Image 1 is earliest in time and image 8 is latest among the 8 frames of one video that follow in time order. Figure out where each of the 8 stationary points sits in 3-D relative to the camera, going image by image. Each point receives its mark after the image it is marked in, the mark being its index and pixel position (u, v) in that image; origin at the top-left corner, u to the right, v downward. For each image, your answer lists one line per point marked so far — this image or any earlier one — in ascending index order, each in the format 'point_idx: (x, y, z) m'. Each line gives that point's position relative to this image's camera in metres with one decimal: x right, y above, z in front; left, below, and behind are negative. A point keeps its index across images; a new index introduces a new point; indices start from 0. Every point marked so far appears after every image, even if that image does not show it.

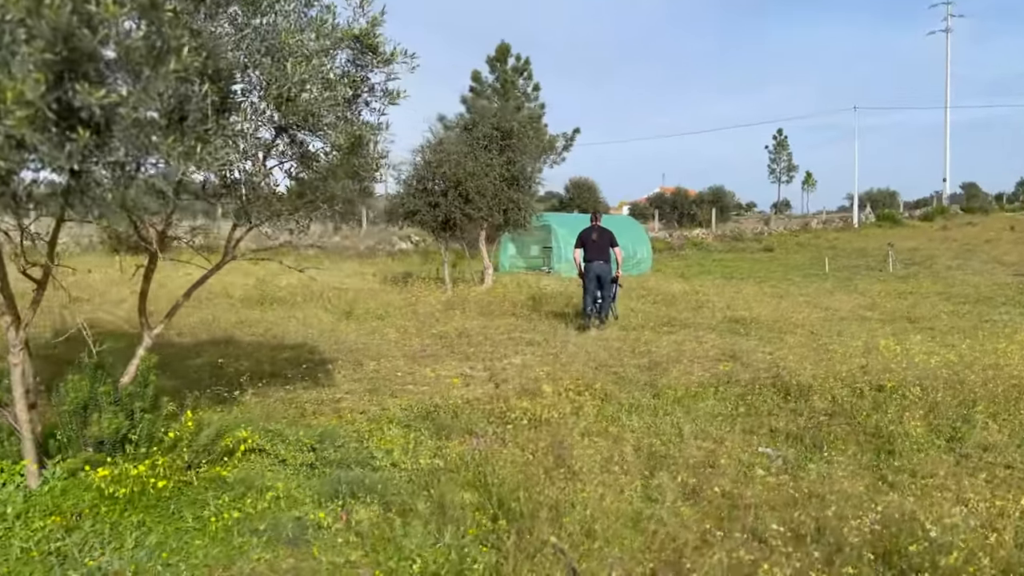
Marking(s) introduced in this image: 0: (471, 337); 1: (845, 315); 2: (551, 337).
0: (-0.5, -0.6, +11.0) m
1: (+6.0, -0.5, +16.3) m
2: (+0.5, -0.6, +11.4) m
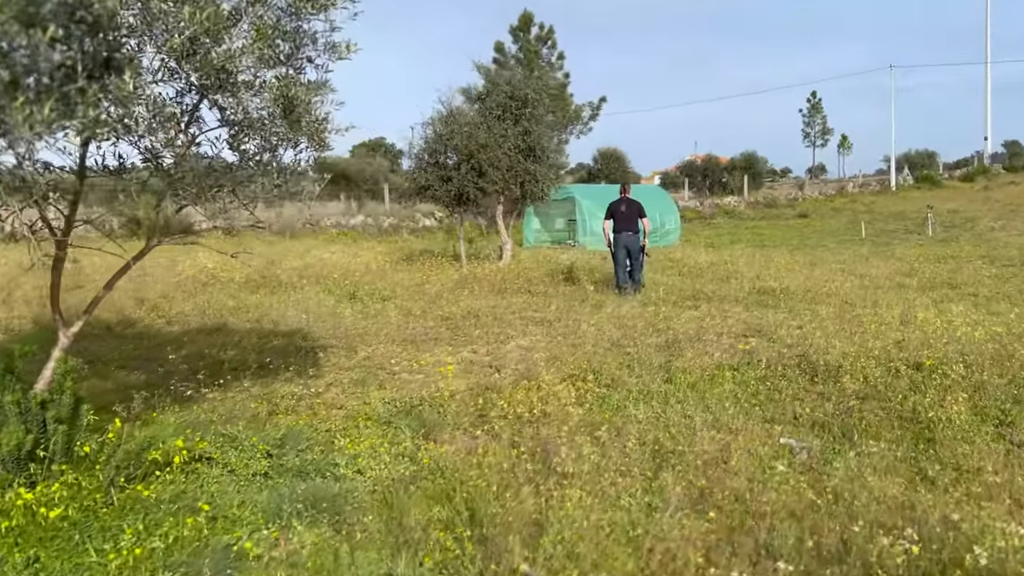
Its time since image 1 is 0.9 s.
0: (-0.4, -0.3, +10.3) m
1: (+6.3, +0.1, +15.5) m
2: (+0.6, -0.3, +10.8) m
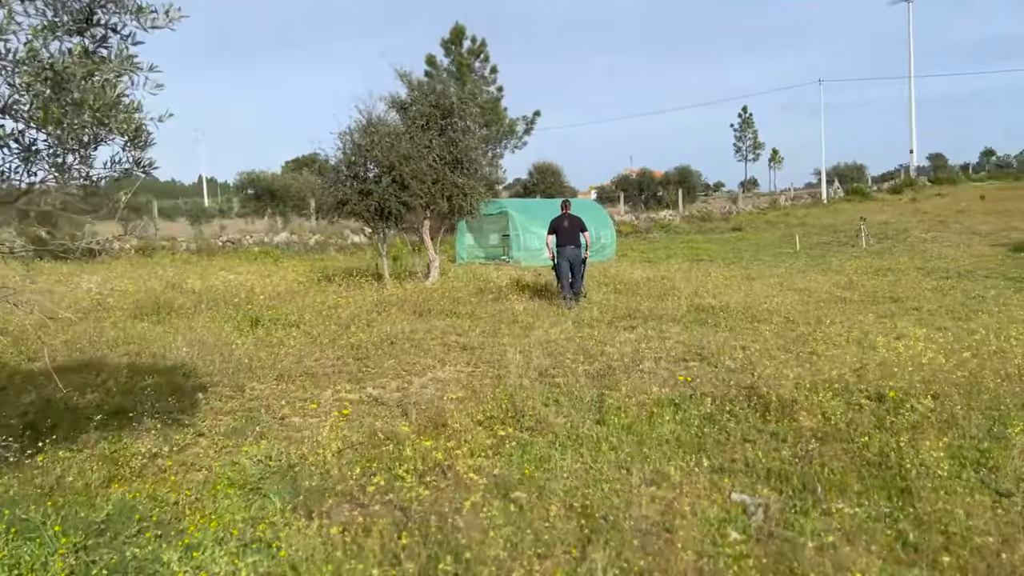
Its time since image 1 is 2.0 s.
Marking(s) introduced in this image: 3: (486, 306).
0: (-1.2, -0.6, +9.3) m
1: (+5.1, -0.2, +14.9) m
2: (-0.2, -0.6, +9.8) m
3: (-0.3, -0.2, +12.8) m
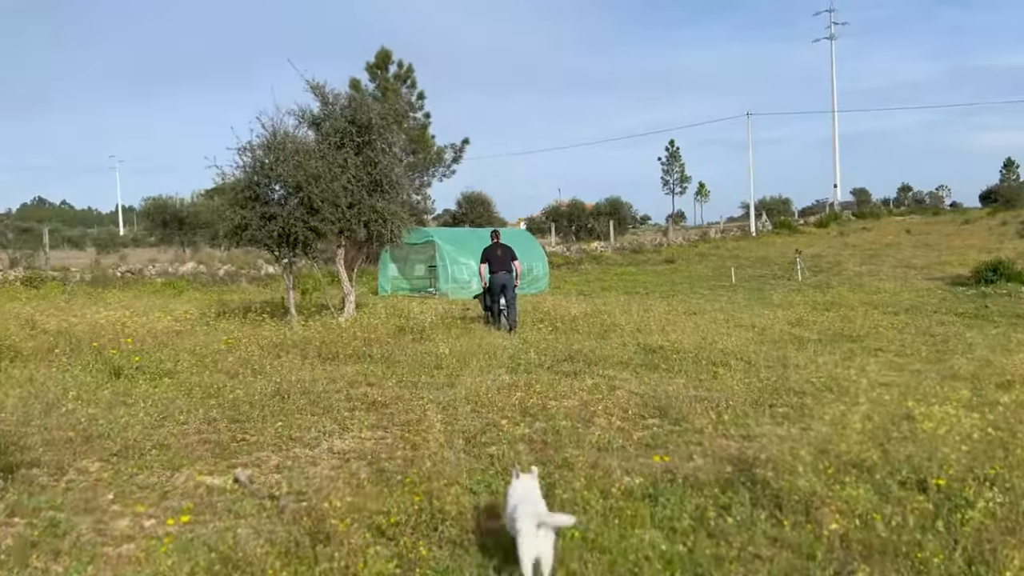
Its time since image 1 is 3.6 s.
0: (-1.8, -0.9, +7.5) m
1: (+4.0, -0.7, +13.6) m
2: (-0.9, -0.9, +8.1) m
3: (-1.3, -0.7, +11.1) m
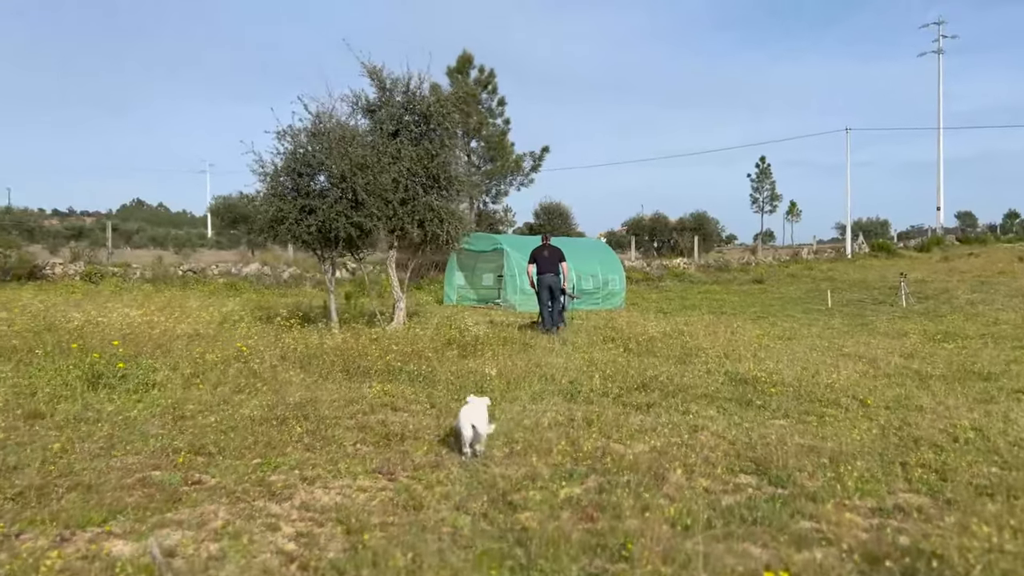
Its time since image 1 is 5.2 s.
0: (-1.5, -0.9, +6.0) m
1: (+4.8, -1.0, +11.5) m
2: (-0.6, -1.0, +6.5) m
3: (-0.6, -0.8, +9.4) m
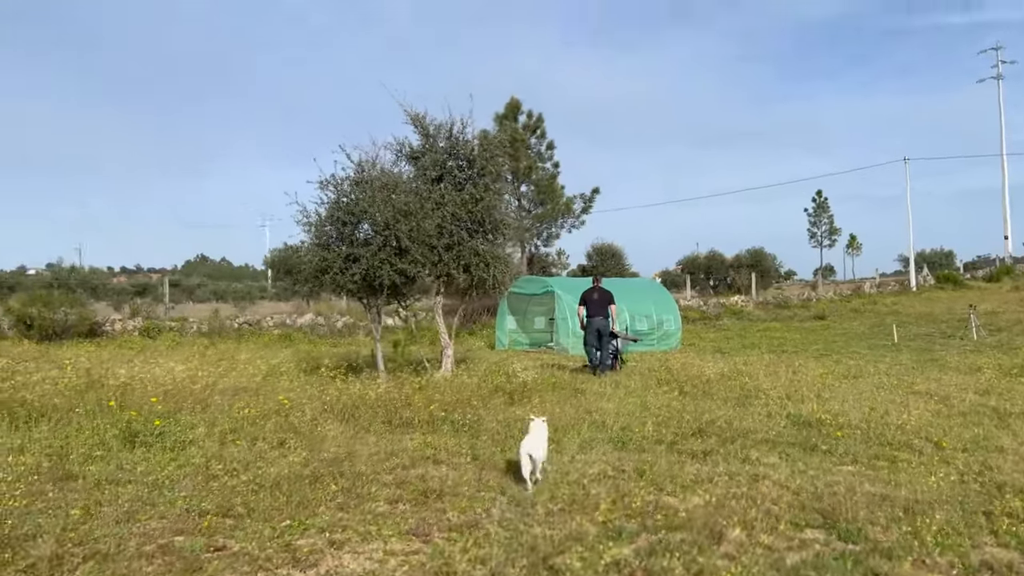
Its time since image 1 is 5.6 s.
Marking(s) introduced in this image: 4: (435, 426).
0: (-1.2, -1.2, +5.7) m
1: (+5.4, -1.4, +10.8) m
2: (-0.2, -1.3, +6.1) m
3: (-0.1, -1.2, +9.1) m
4: (-0.7, -1.2, +8.1) m
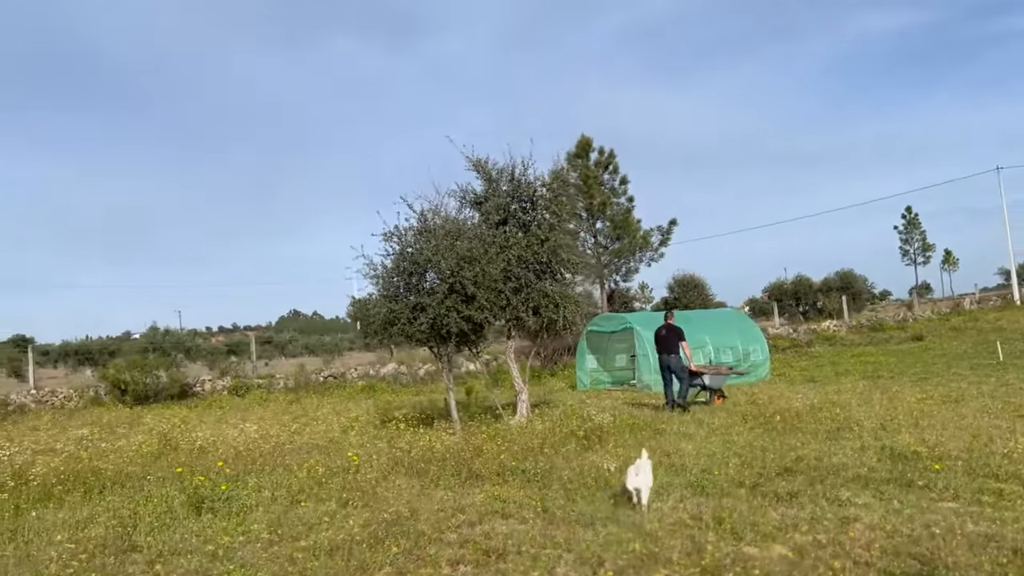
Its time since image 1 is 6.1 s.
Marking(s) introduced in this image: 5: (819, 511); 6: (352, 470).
0: (-0.8, -1.6, +5.5) m
1: (+6.3, -1.6, +10.0) m
2: (+0.2, -1.6, +5.9) m
3: (+0.6, -1.7, +8.8) m
4: (-0.1, -1.7, +7.9) m
5: (+2.2, -1.6, +6.5) m
6: (-1.4, -1.6, +7.8) m
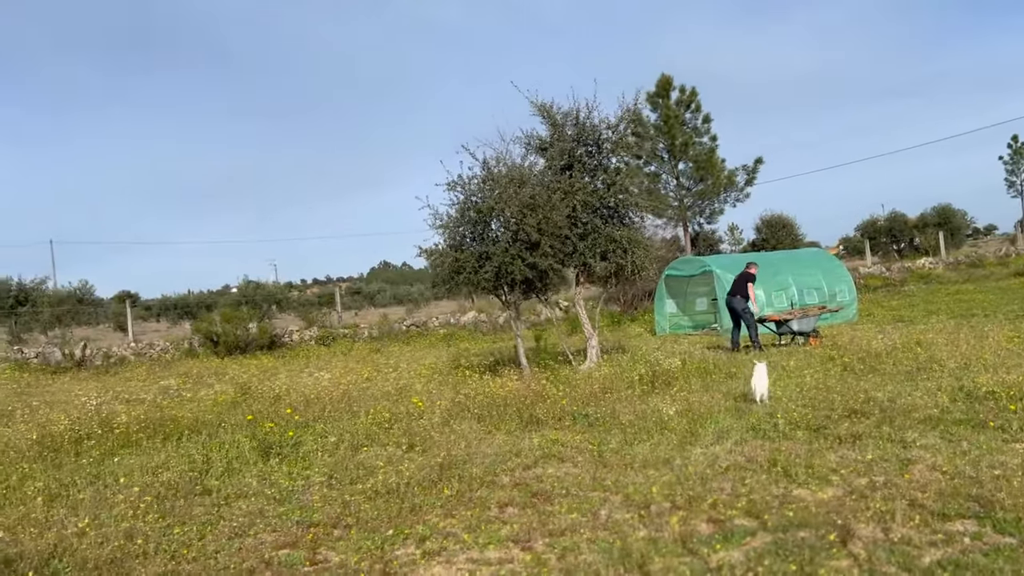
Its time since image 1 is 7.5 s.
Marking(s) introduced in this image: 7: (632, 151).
0: (-0.5, -1.3, +5.7) m
1: (+7.0, -0.8, +9.4) m
2: (+0.5, -1.2, +5.9) m
3: (+1.2, -1.1, +8.8) m
4: (+0.5, -1.2, +8.0) m
5: (+2.6, -1.2, +6.4) m
6: (-0.9, -1.1, +8.0) m
7: (+1.7, +1.9, +12.7) m
